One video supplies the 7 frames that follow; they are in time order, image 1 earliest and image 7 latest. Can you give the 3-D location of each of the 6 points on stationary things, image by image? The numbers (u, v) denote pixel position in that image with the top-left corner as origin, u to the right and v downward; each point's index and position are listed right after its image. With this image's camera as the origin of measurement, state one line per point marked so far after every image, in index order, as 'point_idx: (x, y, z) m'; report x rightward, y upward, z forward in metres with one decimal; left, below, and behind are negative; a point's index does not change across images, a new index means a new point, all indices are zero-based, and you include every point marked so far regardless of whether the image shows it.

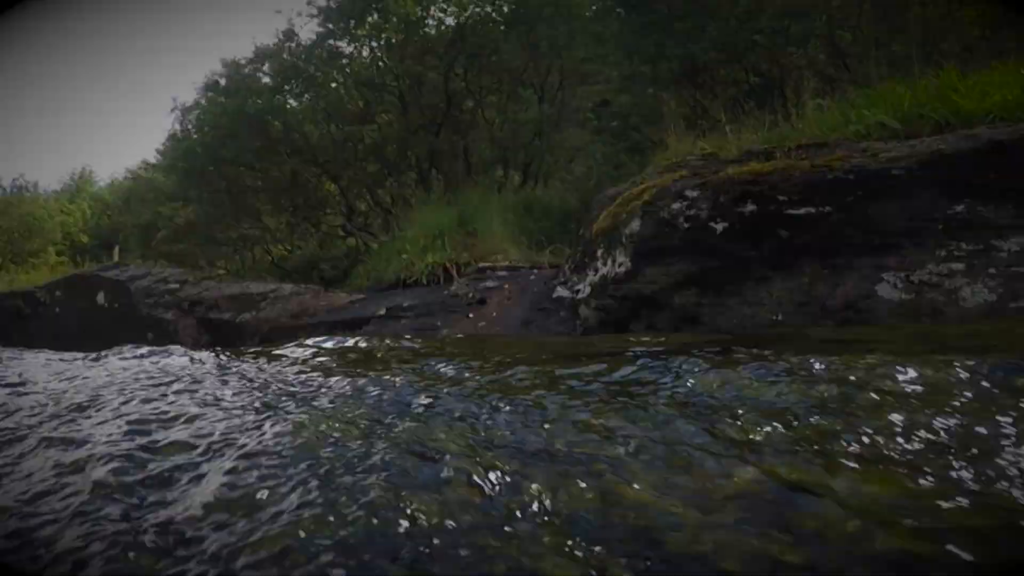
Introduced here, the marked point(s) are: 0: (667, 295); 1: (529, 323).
0: (+0.9, 0.0, +4.0) m
1: (+0.1, -0.2, +4.4) m
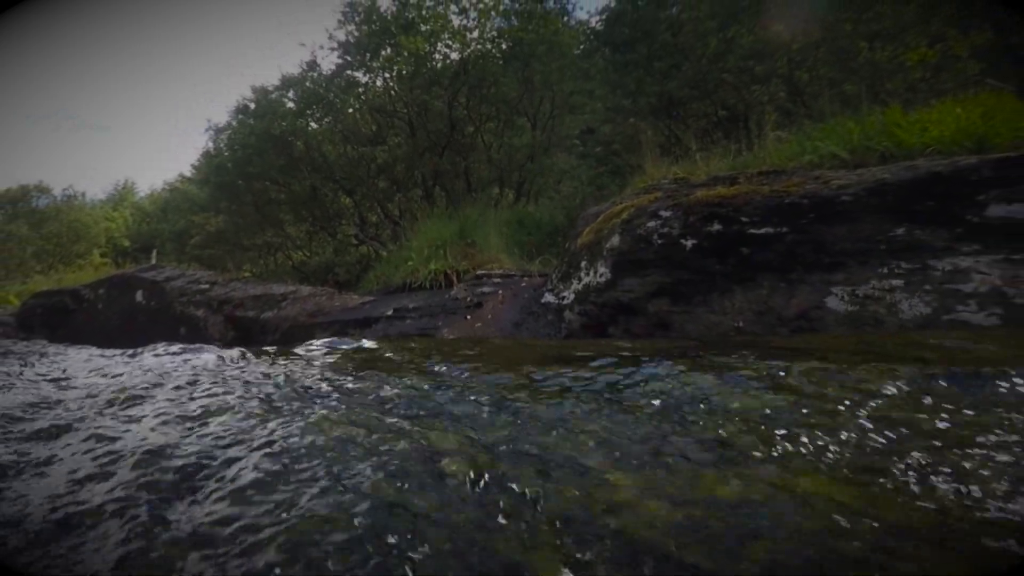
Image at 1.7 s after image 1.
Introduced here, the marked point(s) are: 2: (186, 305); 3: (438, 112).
0: (+0.9, -0.1, +4.5) m
1: (+0.1, -0.3, +4.9) m
2: (-2.6, -0.1, +5.3) m
3: (-0.9, +2.0, +7.5) m
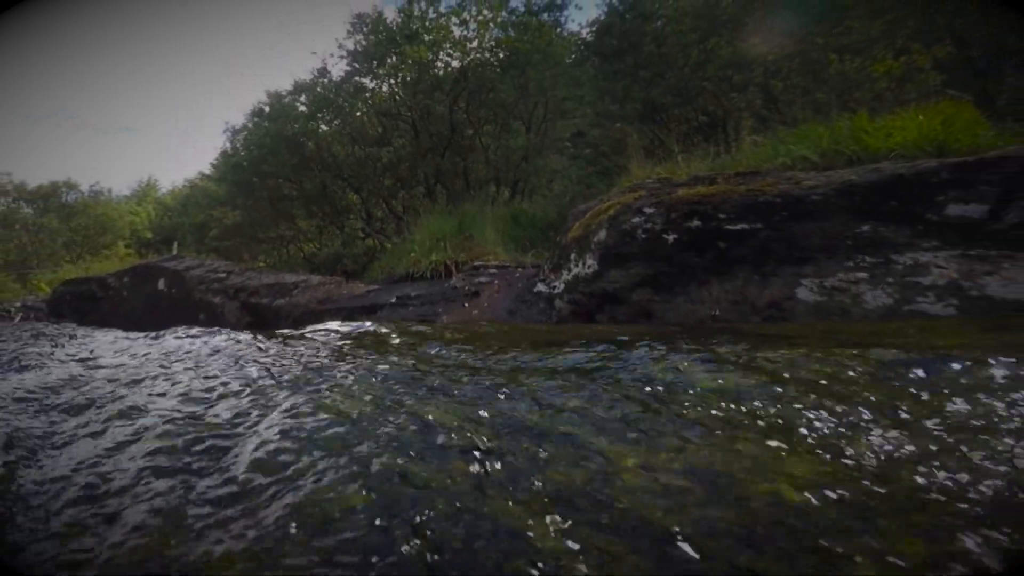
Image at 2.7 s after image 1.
0: (+0.9, 0.0, +4.8) m
1: (0.0, -0.2, +5.2) m
2: (-2.7, -0.1, +5.6) m
3: (-0.9, +2.0, +7.8) m
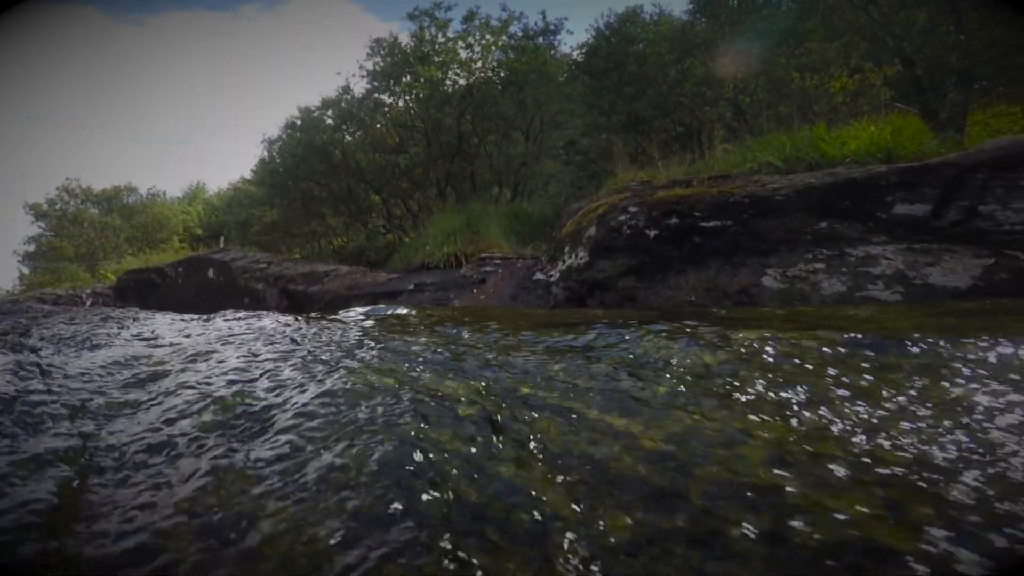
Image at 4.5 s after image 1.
0: (+0.9, 0.0, +5.5) m
1: (0.0, -0.1, +5.9) m
2: (-2.6, 0.0, +6.3) m
3: (-0.8, +2.1, +8.6) m
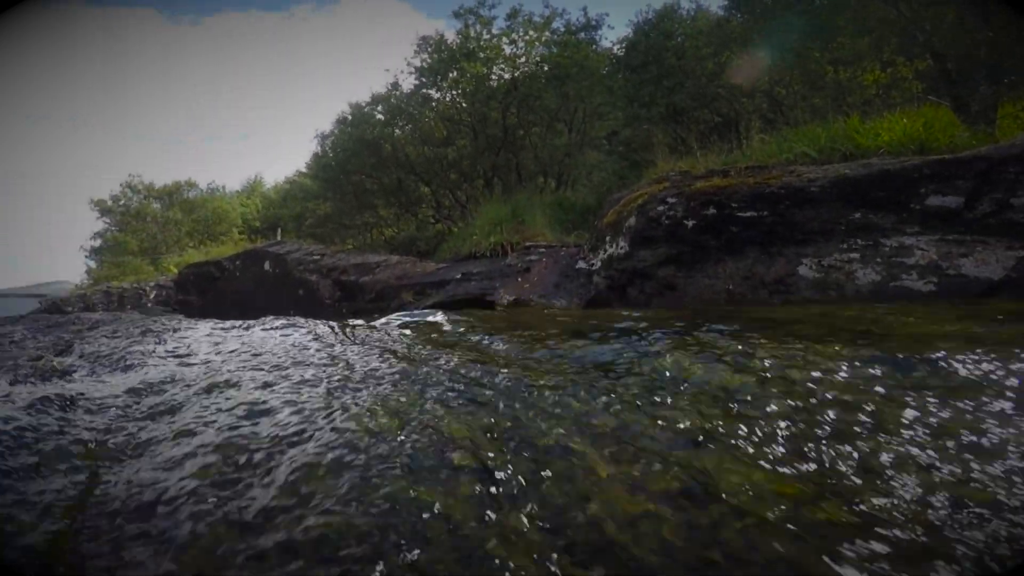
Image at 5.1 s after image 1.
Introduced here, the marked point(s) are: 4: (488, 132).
0: (+1.2, +0.2, +5.7) m
1: (+0.4, 0.0, +6.1) m
2: (-2.2, +0.2, +6.6) m
3: (-0.4, +2.3, +8.7) m
4: (-0.5, +2.2, +8.9) m
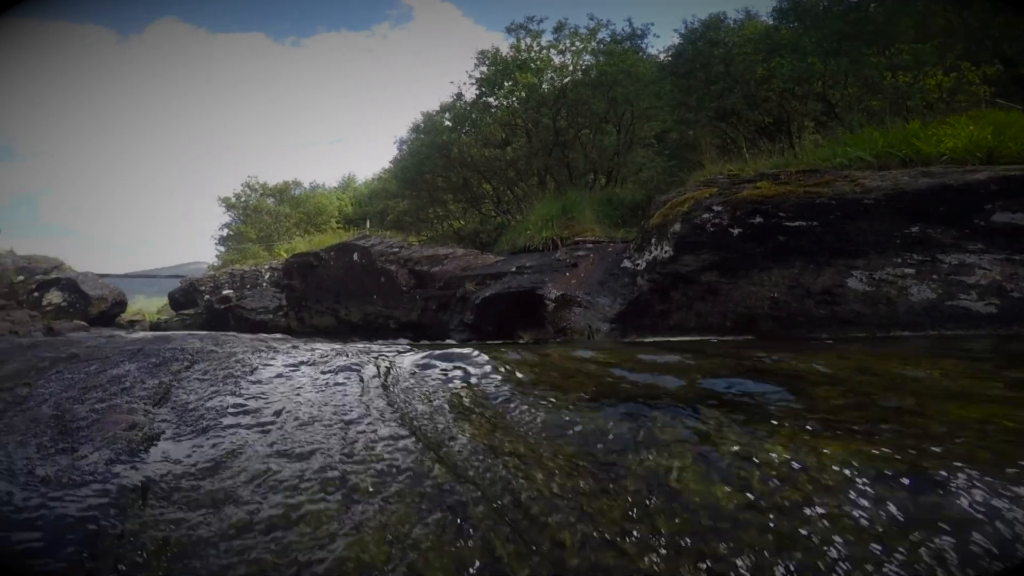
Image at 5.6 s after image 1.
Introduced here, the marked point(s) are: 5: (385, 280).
0: (+1.7, +0.2, +6.0) m
1: (+0.9, +0.1, +6.6) m
2: (-1.6, +0.4, +7.6) m
3: (+0.7, +2.7, +9.0) m
4: (+0.6, +2.6, +9.2) m
5: (-1.6, +0.1, +7.6) m
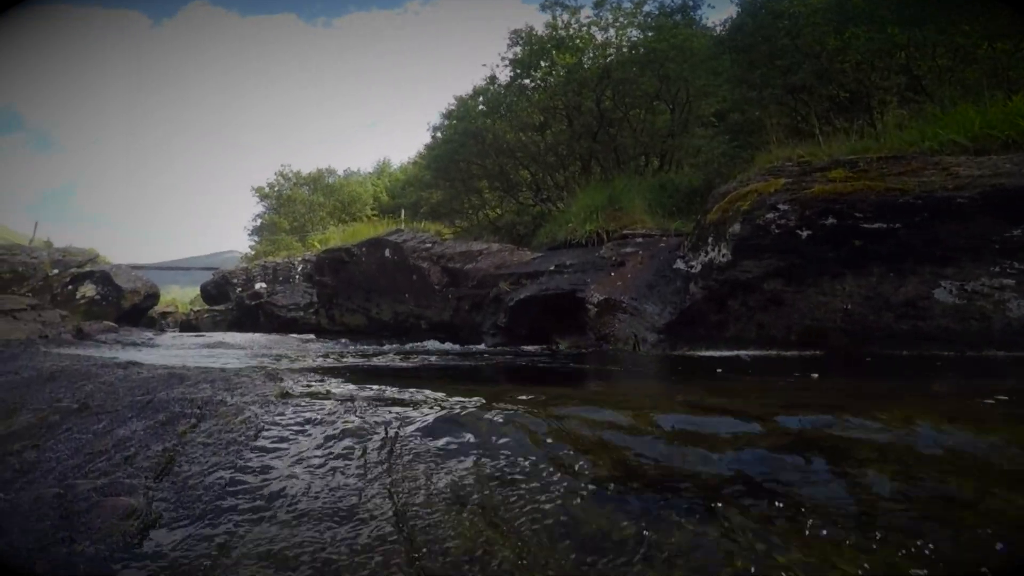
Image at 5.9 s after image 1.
0: (+2.0, +0.1, +5.4) m
1: (+1.3, +0.1, +6.1) m
2: (-1.1, +0.4, +7.2) m
3: (+1.2, +2.9, +8.3) m
4: (+1.1, +2.8, +8.5) m
5: (-1.1, +0.2, +7.2) m
